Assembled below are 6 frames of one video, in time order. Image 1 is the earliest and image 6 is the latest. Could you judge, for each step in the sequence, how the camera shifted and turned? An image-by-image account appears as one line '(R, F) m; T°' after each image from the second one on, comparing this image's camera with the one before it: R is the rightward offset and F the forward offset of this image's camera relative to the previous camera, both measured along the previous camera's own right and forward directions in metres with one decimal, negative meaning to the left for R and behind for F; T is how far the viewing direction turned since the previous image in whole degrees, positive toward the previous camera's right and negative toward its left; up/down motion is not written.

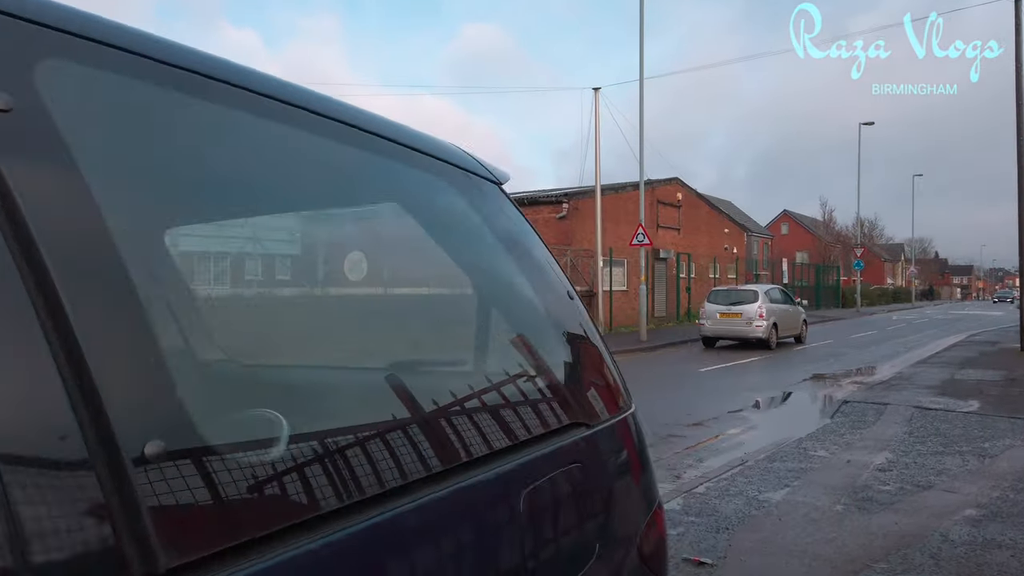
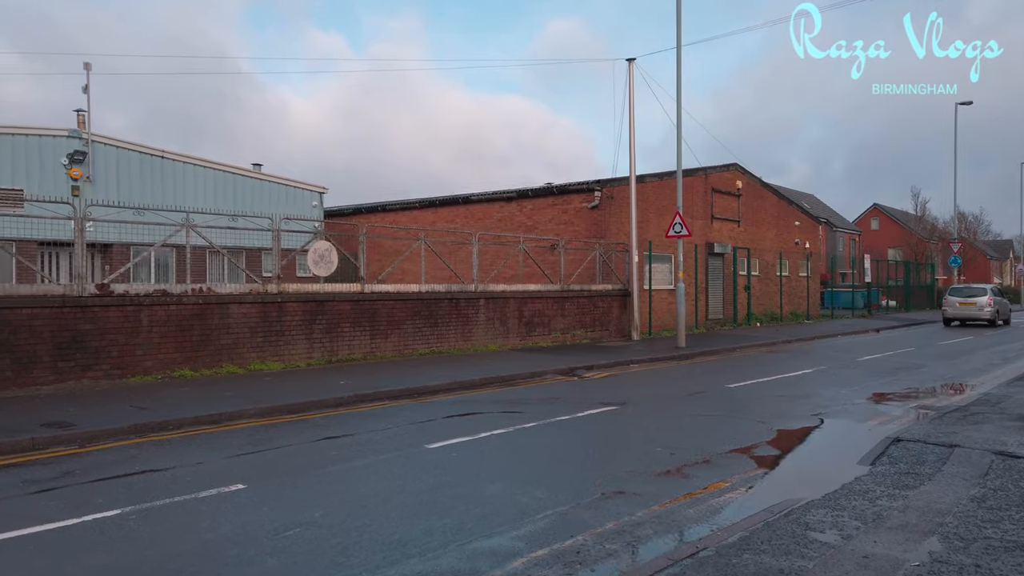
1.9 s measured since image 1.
(+1.6, +2.5) m; -6°
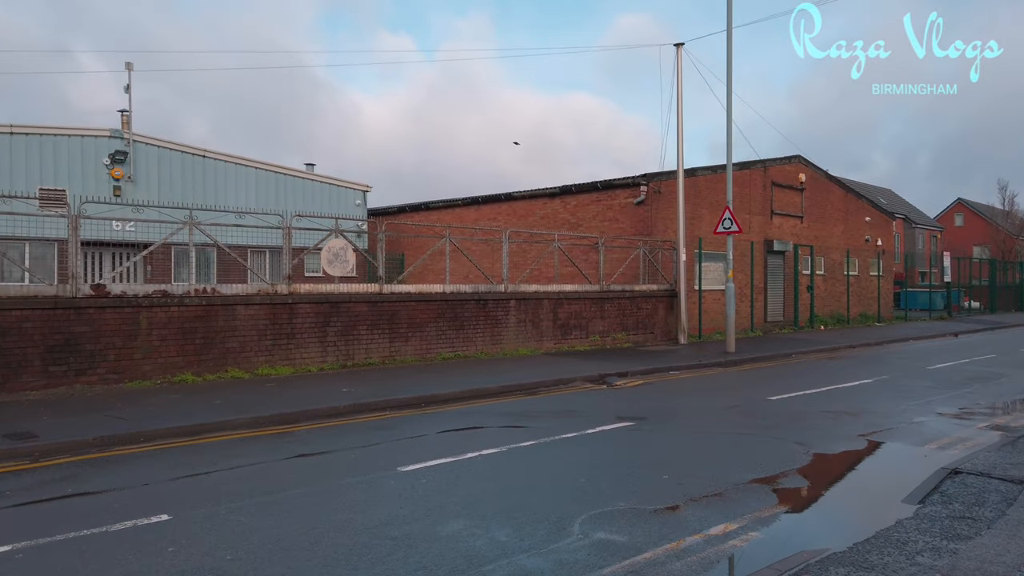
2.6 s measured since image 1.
(+0.7, +1.0) m; -5°
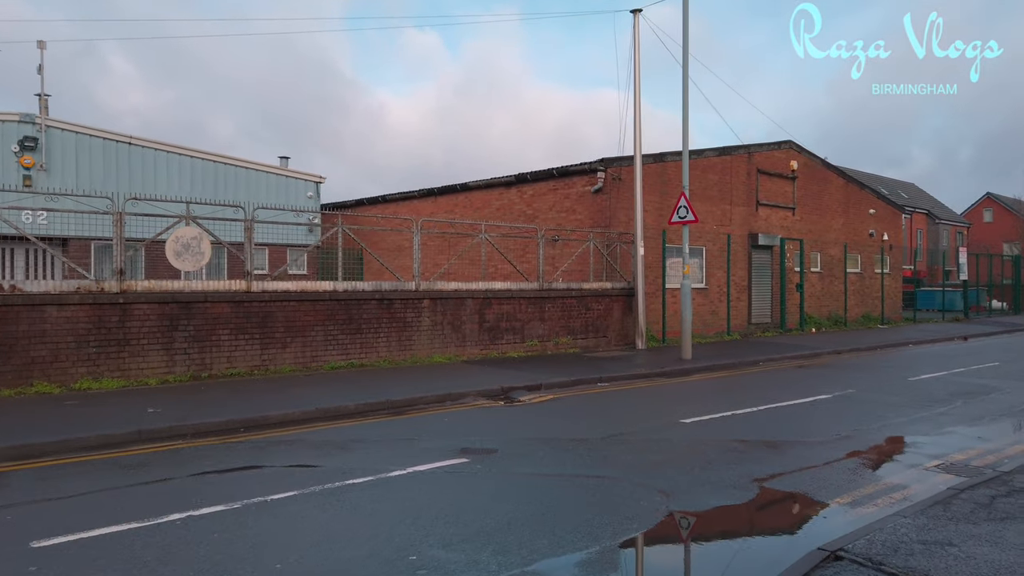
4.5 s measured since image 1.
(+2.1, +2.1) m; -2°
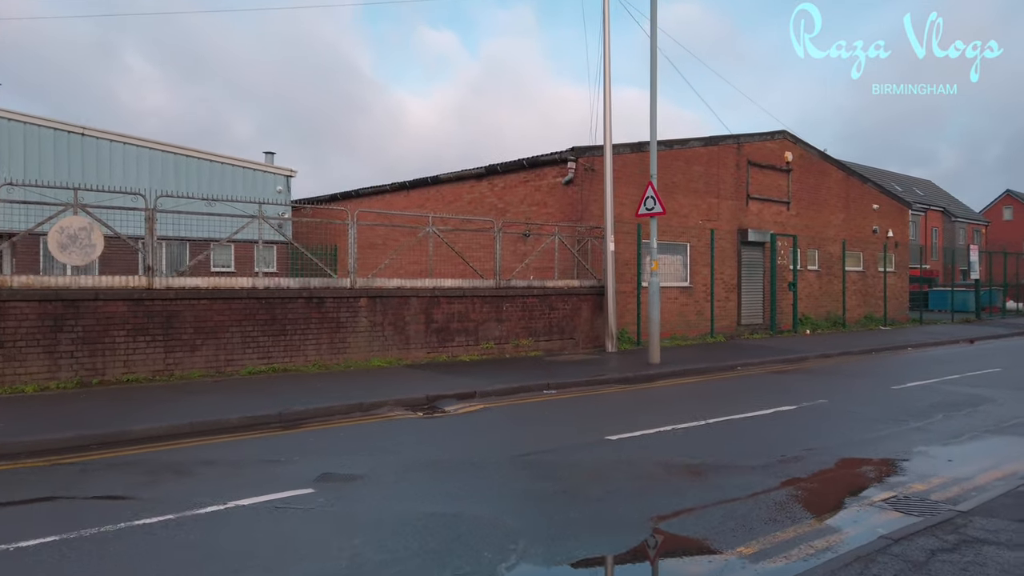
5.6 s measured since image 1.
(+1.2, +1.2) m; -1°
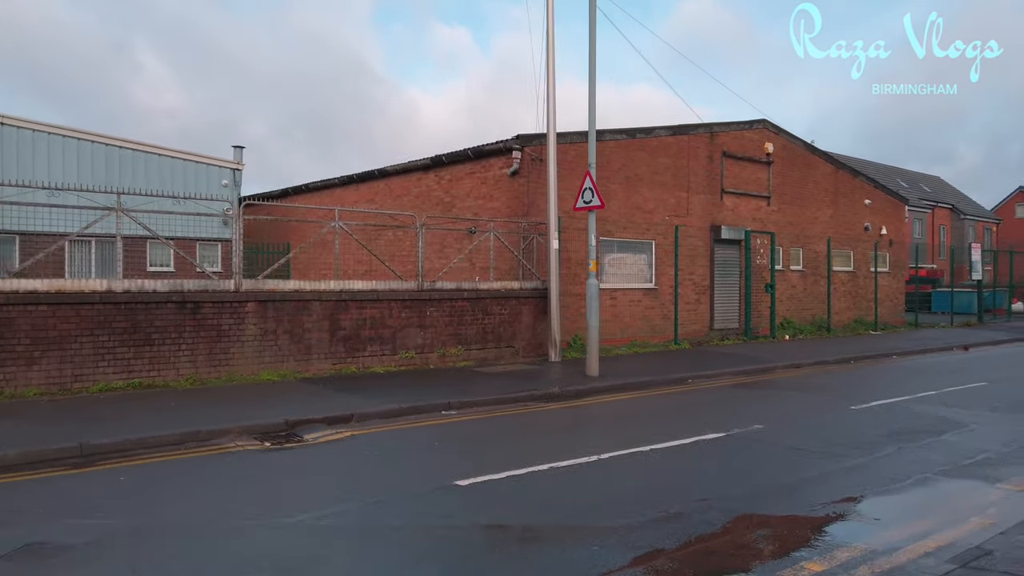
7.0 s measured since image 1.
(+1.6, +1.6) m; -1°
